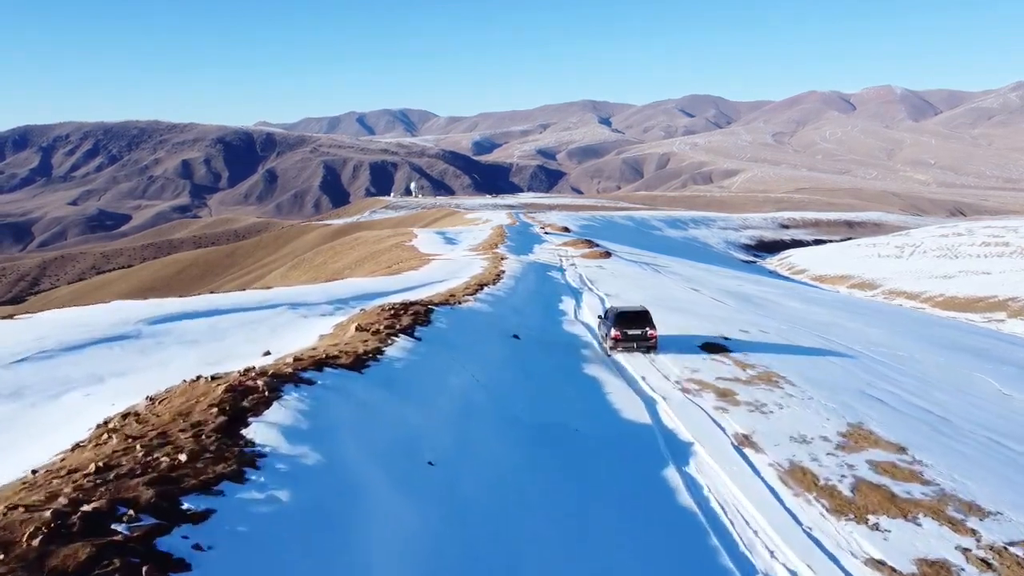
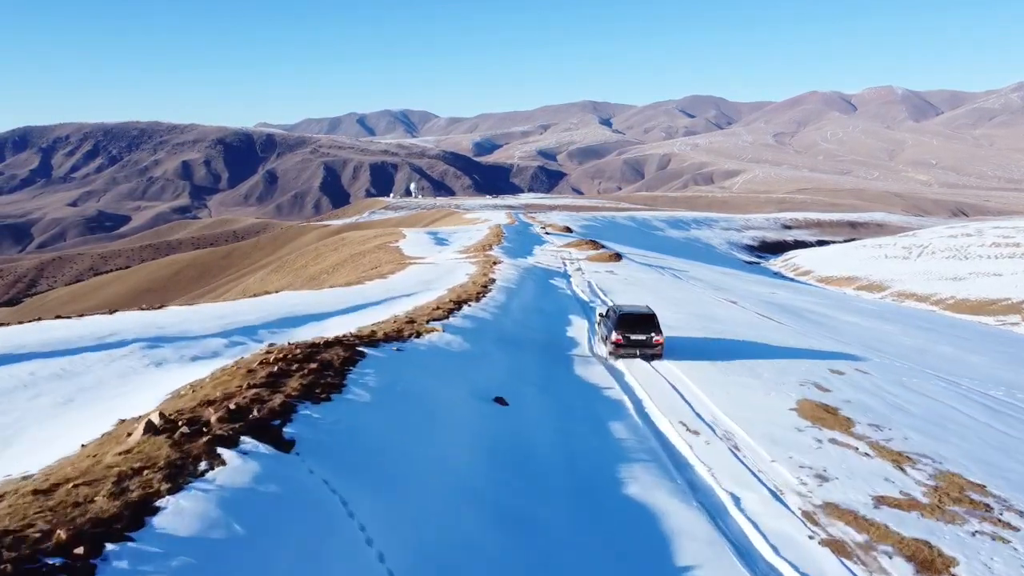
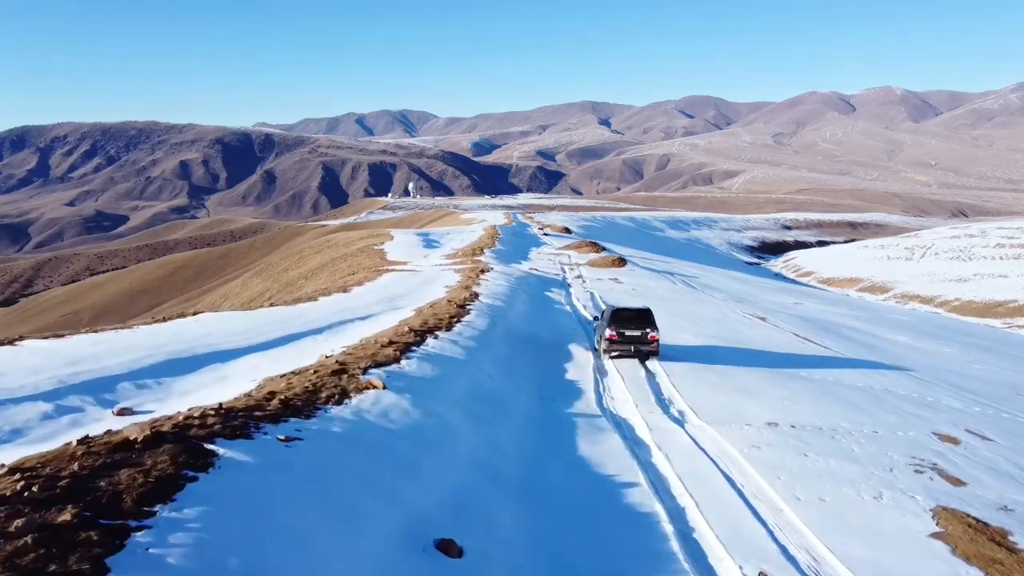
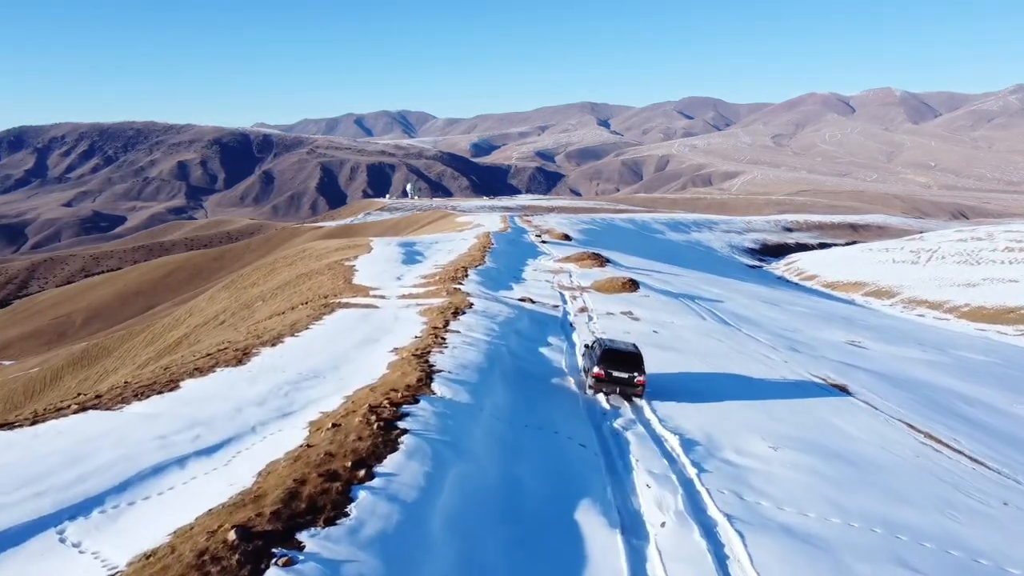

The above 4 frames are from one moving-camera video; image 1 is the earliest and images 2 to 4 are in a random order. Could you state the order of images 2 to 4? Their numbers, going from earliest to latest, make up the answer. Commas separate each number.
2, 3, 4
